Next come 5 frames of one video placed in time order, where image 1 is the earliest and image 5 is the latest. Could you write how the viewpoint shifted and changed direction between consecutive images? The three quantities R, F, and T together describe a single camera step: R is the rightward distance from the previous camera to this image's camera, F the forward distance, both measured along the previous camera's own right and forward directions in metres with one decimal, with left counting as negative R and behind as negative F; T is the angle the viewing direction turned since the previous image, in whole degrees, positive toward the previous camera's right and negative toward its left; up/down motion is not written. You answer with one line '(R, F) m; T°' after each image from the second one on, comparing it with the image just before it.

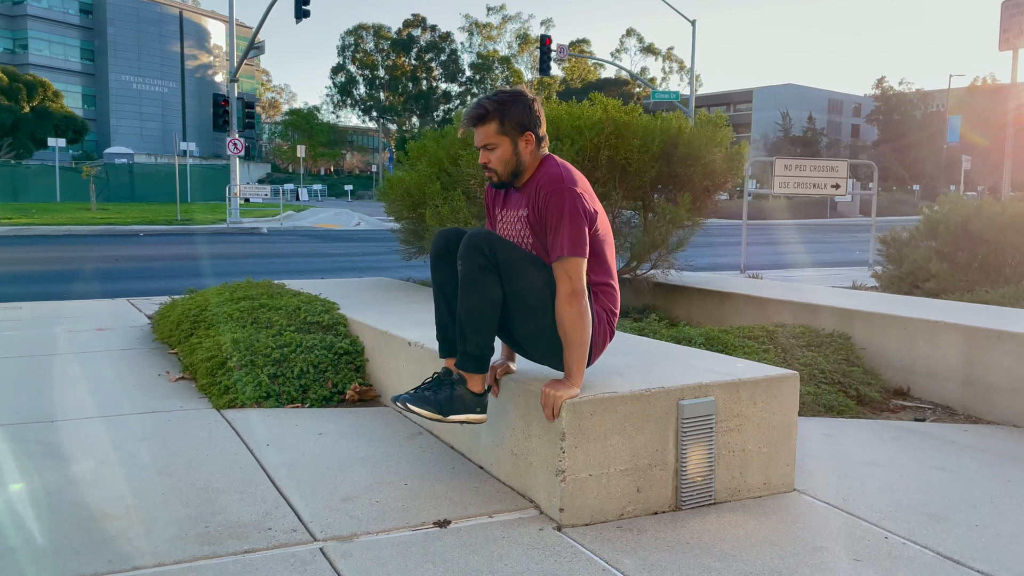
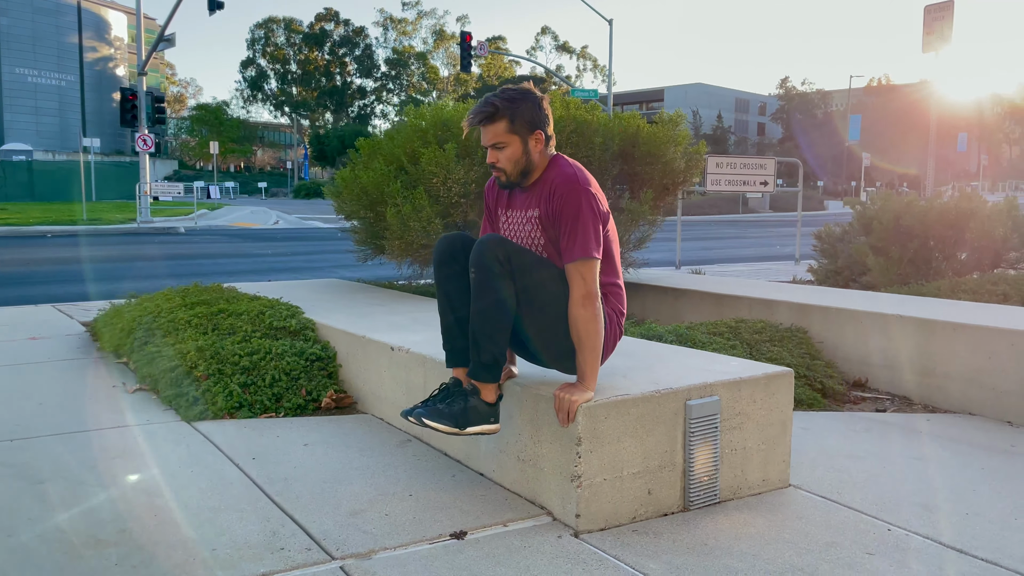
(-0.3, +0.1) m; +6°
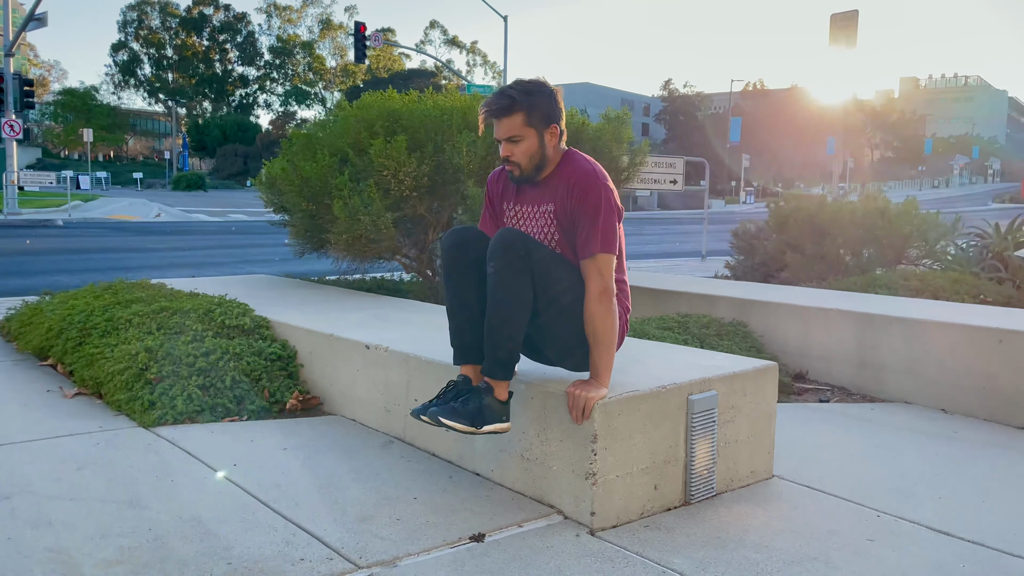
(-0.4, +0.1) m; +8°
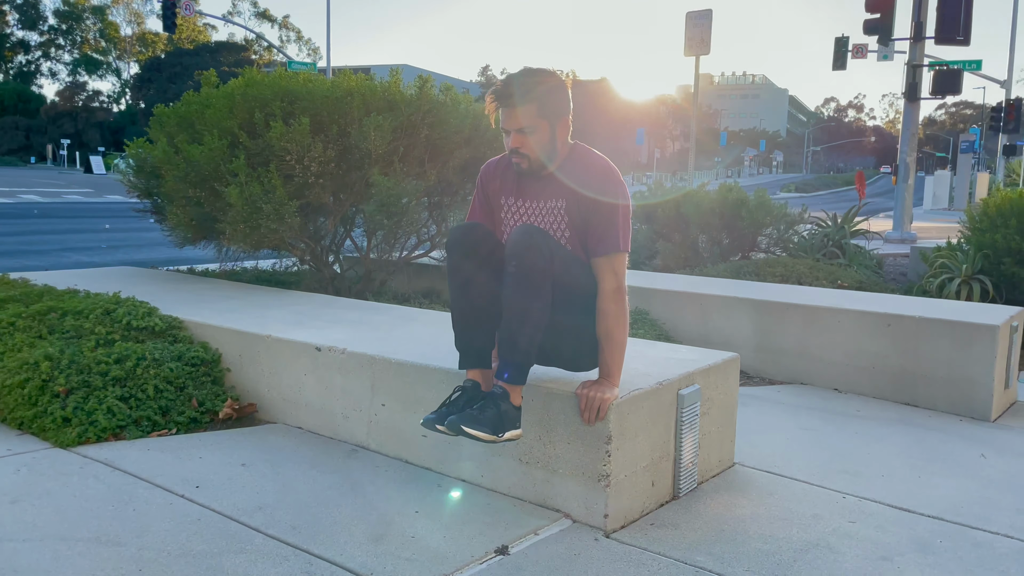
(-0.6, +0.2) m; +12°
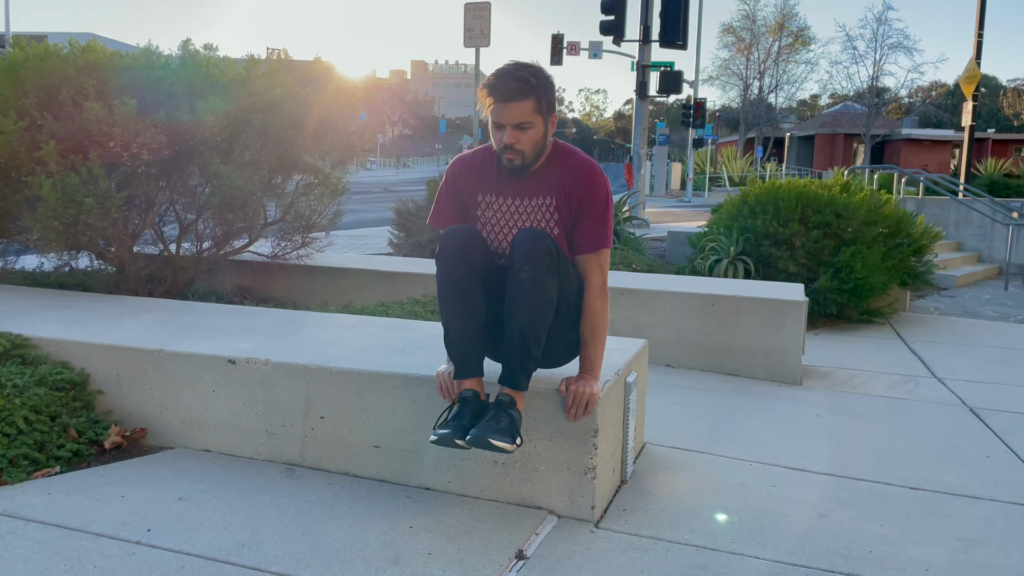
(-0.8, +0.2) m; +19°
